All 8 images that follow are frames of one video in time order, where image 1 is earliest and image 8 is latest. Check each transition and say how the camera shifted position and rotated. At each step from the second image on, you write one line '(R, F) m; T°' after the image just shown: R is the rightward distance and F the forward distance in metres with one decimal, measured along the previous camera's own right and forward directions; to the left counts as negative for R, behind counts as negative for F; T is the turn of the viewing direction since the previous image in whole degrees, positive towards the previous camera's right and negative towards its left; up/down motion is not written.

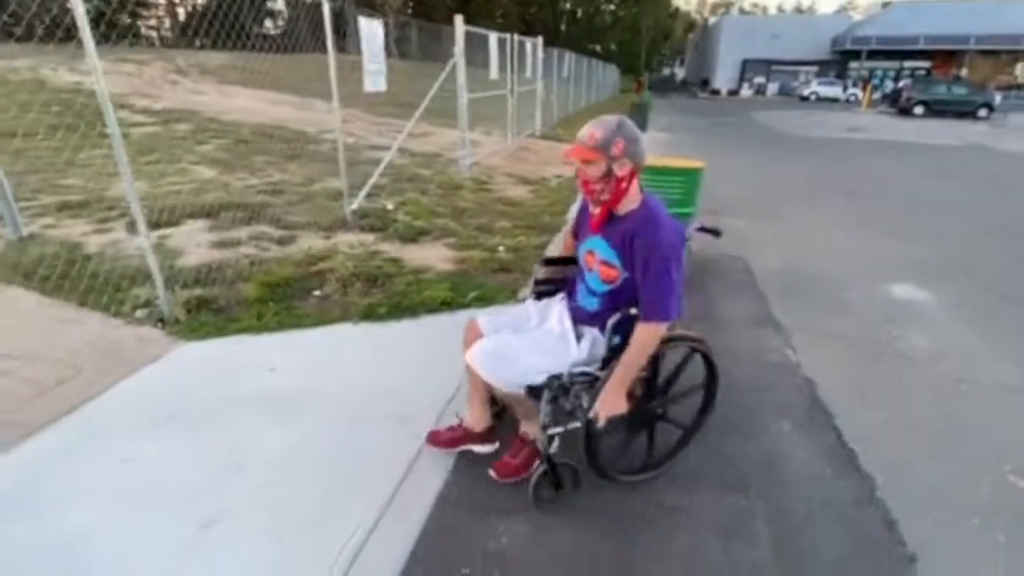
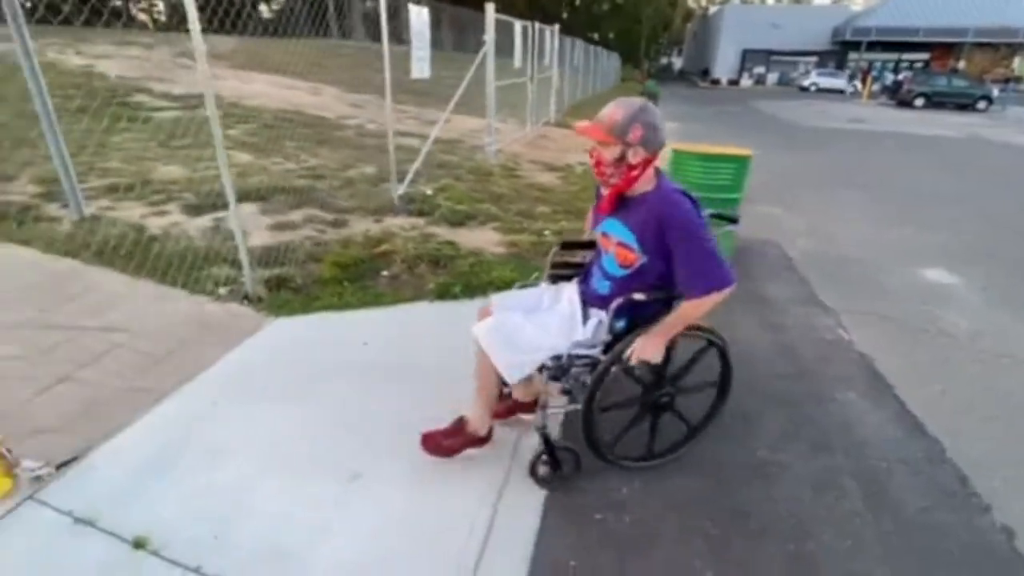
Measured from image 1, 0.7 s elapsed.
(-0.6, -0.2) m; +1°
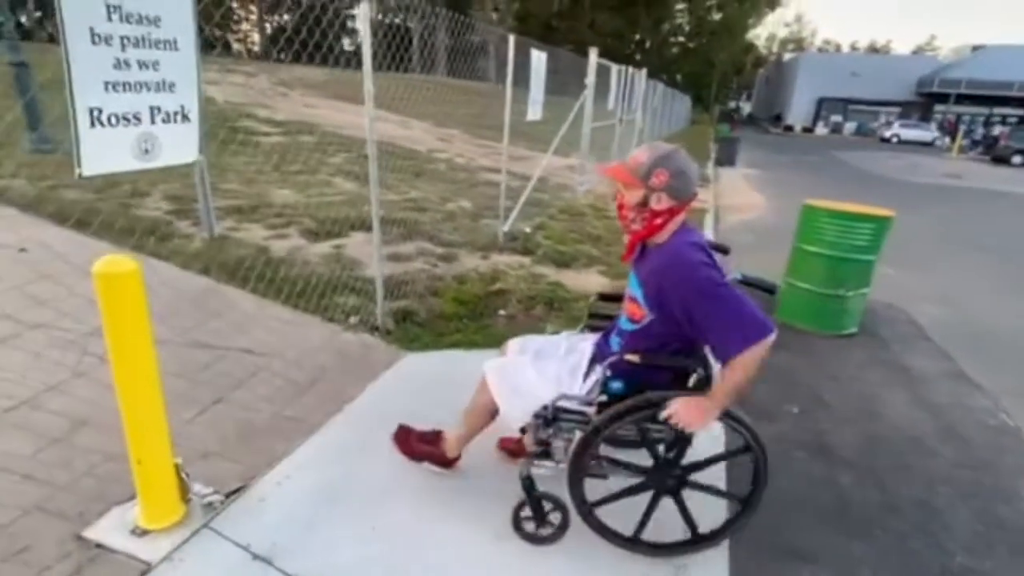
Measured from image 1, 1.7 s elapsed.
(-0.6, +0.1) m; -5°
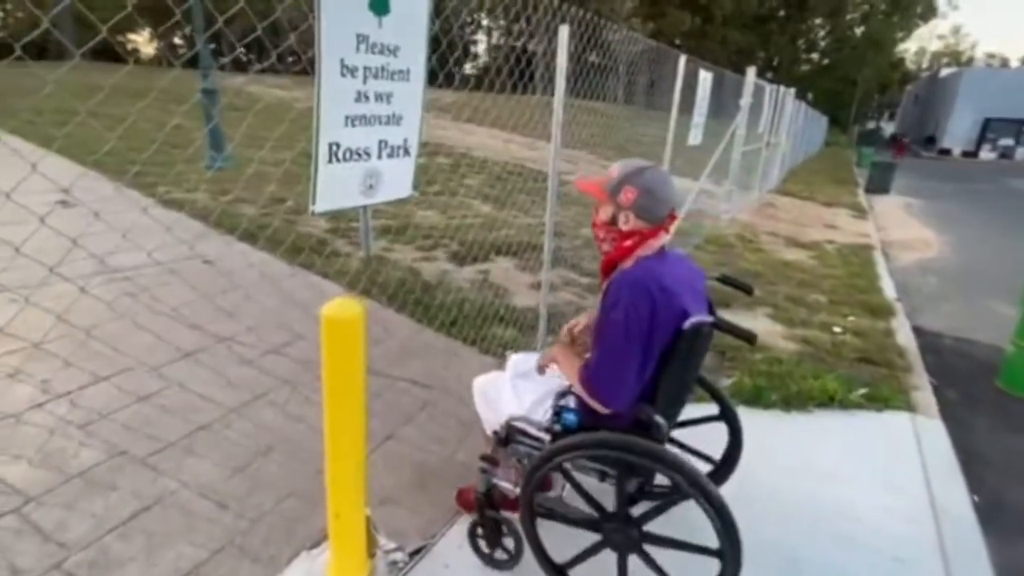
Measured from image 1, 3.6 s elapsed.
(-0.5, +0.3) m; -11°
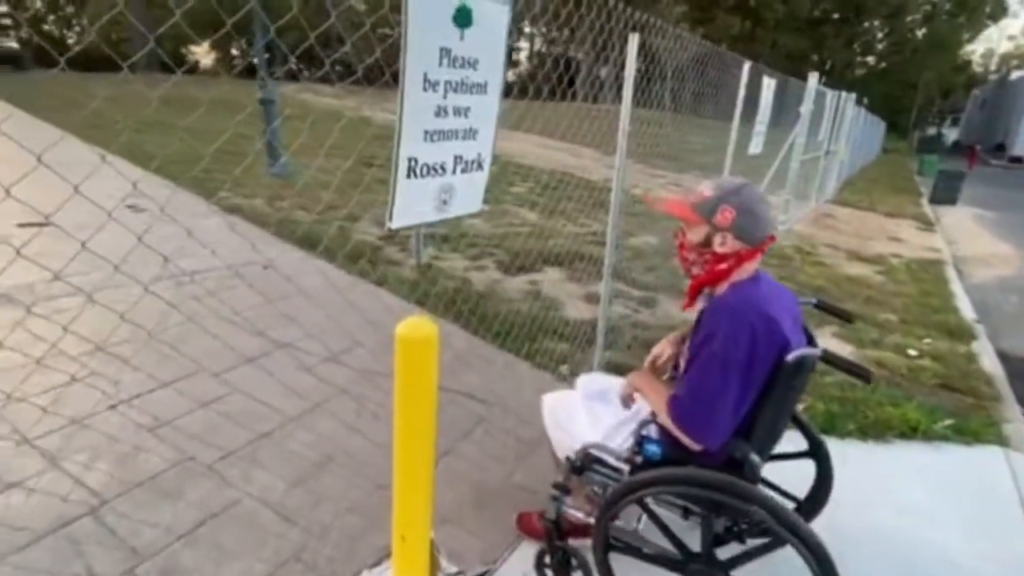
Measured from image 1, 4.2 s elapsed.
(-0.1, +0.1) m; -4°
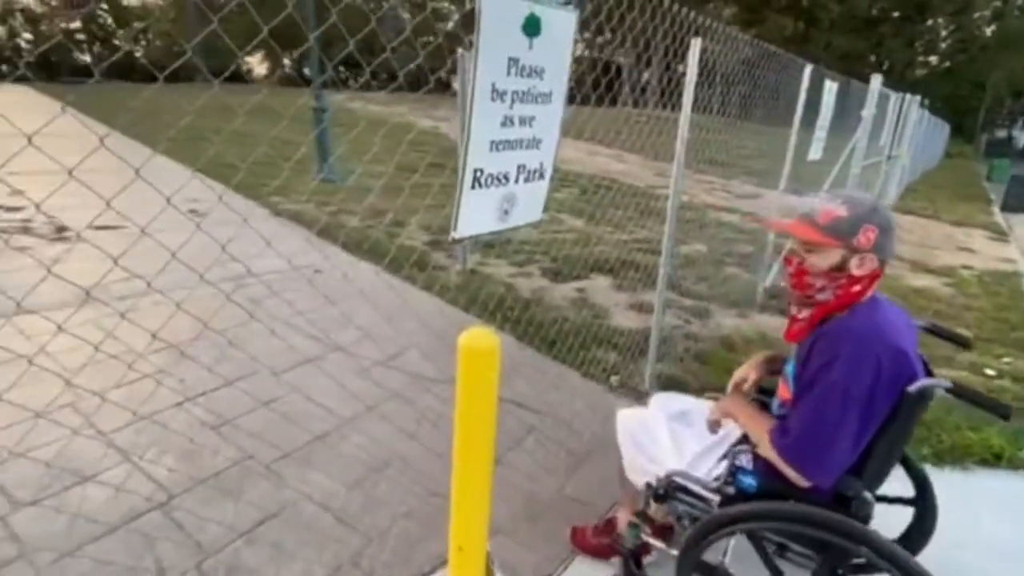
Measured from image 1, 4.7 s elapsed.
(-0.1, 0.0) m; -4°
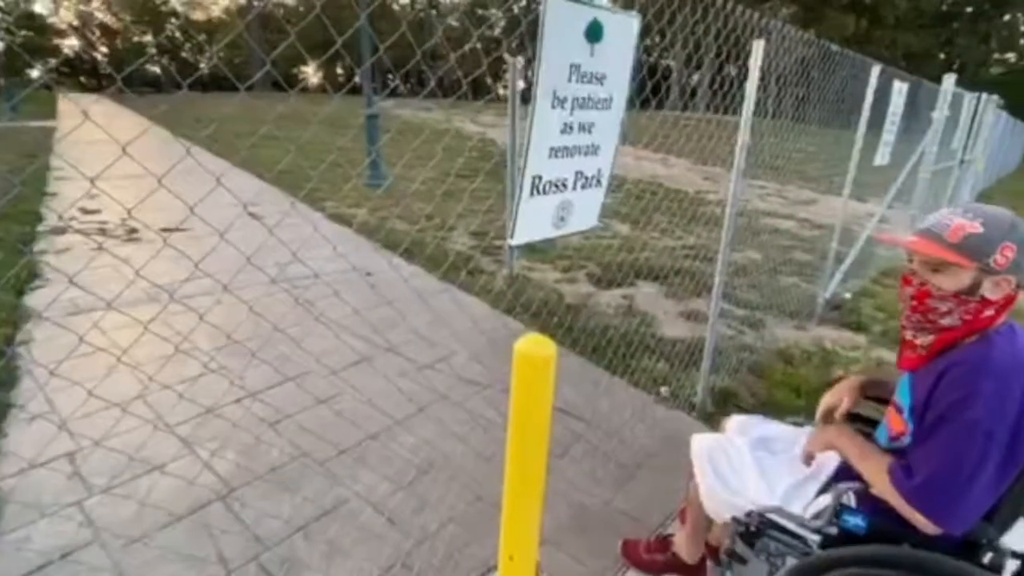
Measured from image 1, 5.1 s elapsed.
(0.0, 0.0) m; -5°
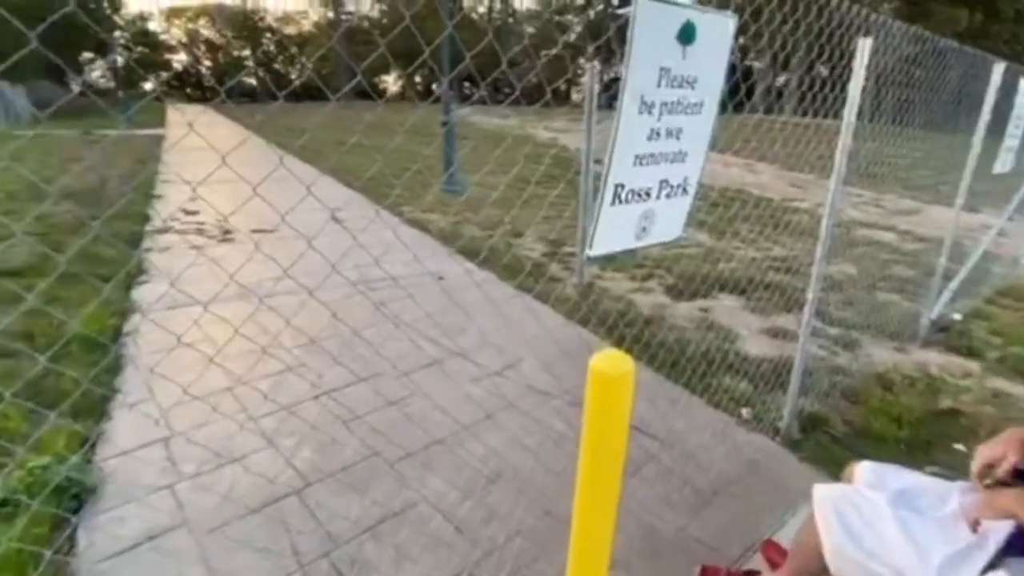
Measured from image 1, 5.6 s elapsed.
(0.0, +0.1) m; -7°
